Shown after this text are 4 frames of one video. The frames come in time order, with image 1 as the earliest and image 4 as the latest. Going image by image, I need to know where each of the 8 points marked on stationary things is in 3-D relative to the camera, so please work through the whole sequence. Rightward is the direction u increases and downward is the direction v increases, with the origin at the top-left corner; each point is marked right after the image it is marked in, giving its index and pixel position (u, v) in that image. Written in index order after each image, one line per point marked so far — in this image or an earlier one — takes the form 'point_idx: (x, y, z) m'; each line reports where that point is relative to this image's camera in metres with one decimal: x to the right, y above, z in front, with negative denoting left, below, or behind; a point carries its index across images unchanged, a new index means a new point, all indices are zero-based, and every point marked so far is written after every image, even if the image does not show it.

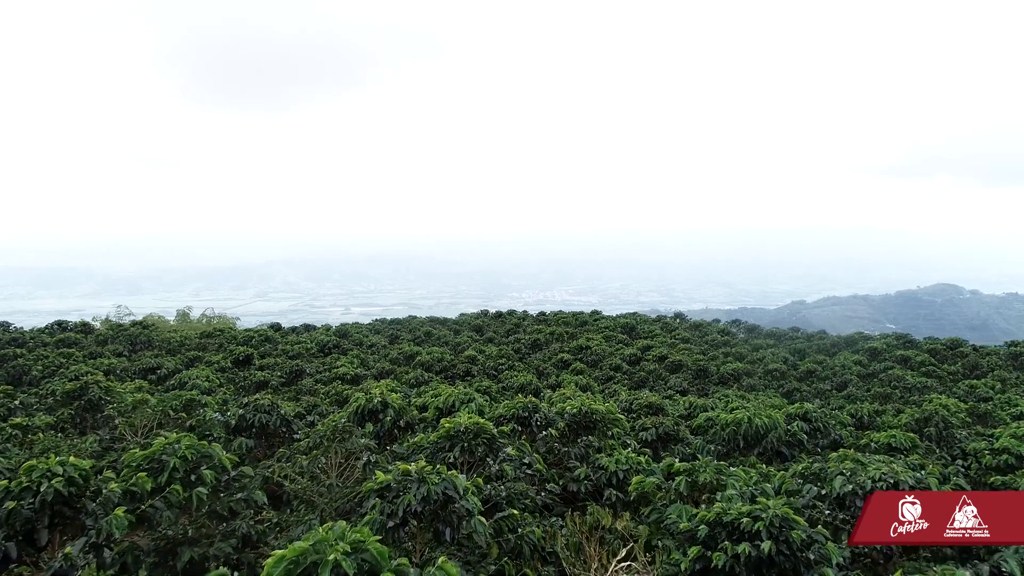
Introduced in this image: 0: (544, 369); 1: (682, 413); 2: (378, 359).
0: (+1.0, -2.6, +15.8) m
1: (+3.1, -2.3, +8.8) m
2: (-4.8, -2.5, +17.3) m
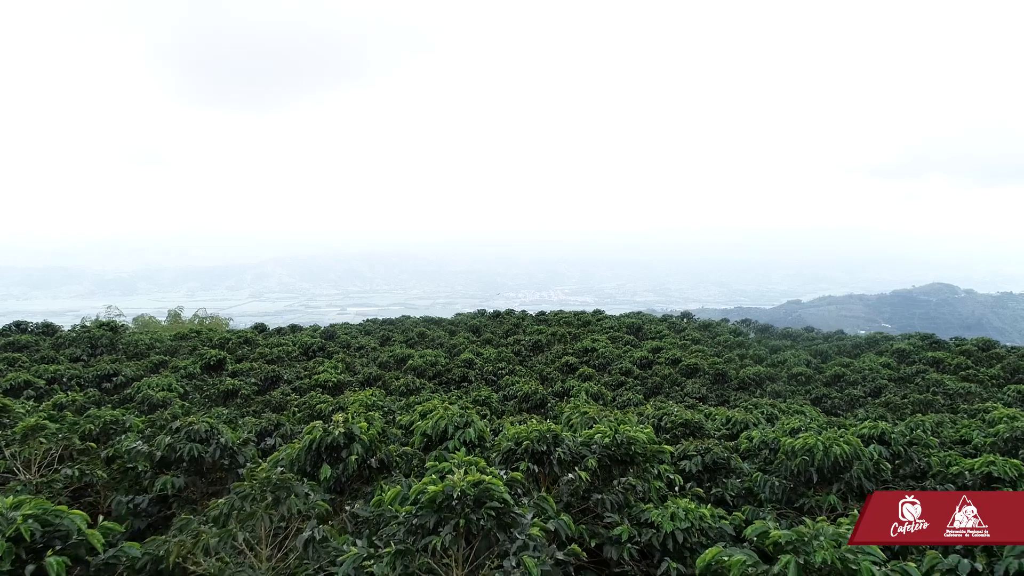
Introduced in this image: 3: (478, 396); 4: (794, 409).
0: (+1.0, -2.5, +14.4) m
1: (+3.2, -2.2, +7.3) m
2: (-4.7, -2.4, +15.8) m
3: (-0.7, -2.2, +10.1) m
4: (+6.6, -2.8, +11.5) m
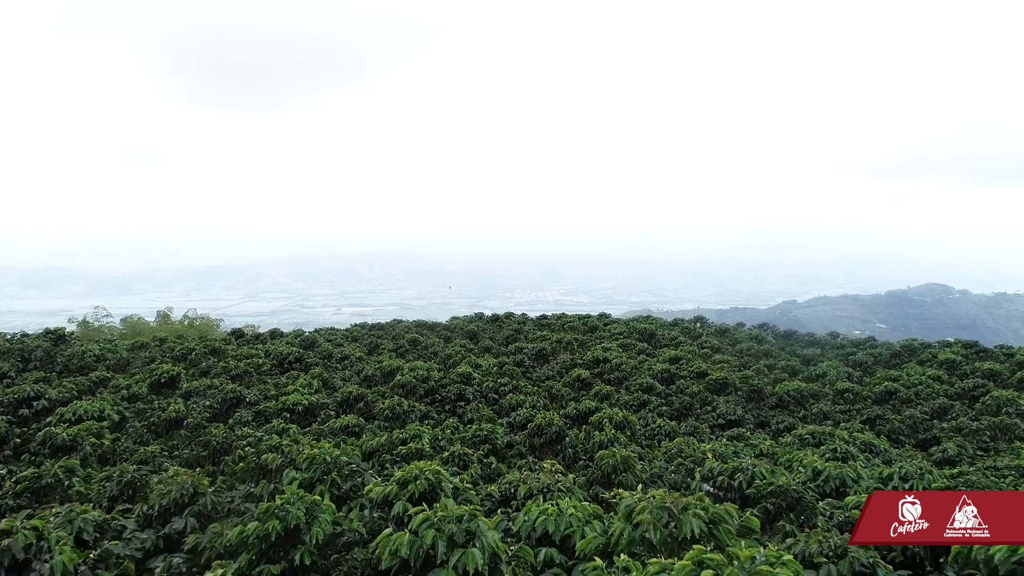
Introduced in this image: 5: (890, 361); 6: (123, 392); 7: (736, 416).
0: (+1.1, -2.6, +12.3) m
1: (+3.3, -2.3, +5.3) m
2: (-4.6, -2.5, +13.8) m
3: (-0.6, -2.3, +8.1) m
4: (+6.8, -2.9, +9.6) m
5: (+13.4, -2.6, +17.4) m
6: (-8.6, -2.3, +10.9) m
7: (+5.3, -2.9, +11.4) m
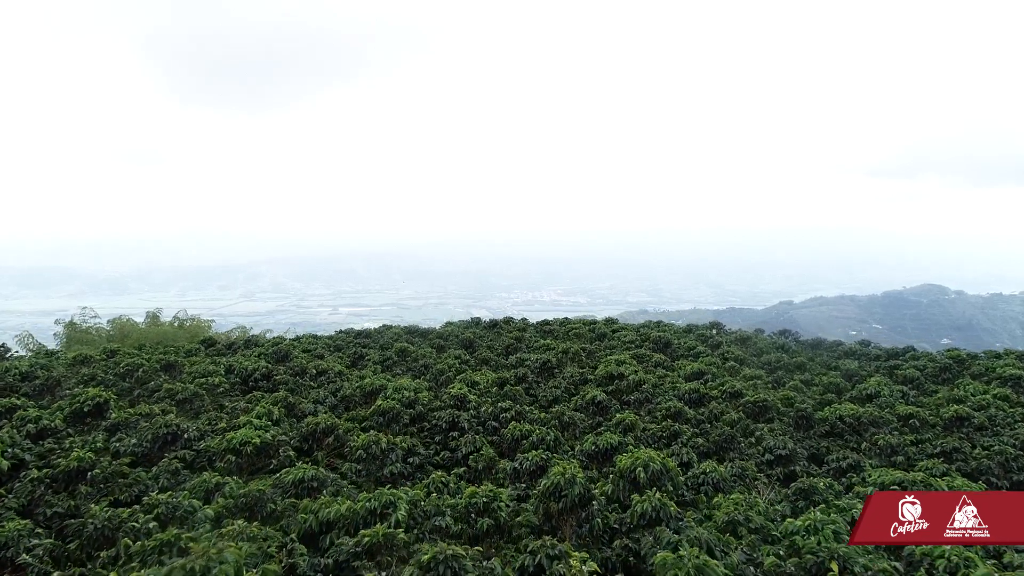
0: (+1.2, -2.8, +10.2) m
1: (+3.5, -2.4, +3.2) m
2: (-4.6, -2.7, +11.6) m
3: (-0.5, -2.5, +6.0) m
4: (+6.9, -3.1, +7.5) m
5: (+13.4, -2.7, +15.3) m
6: (-8.5, -2.4, +8.7) m
7: (+5.3, -3.1, +9.3) m
